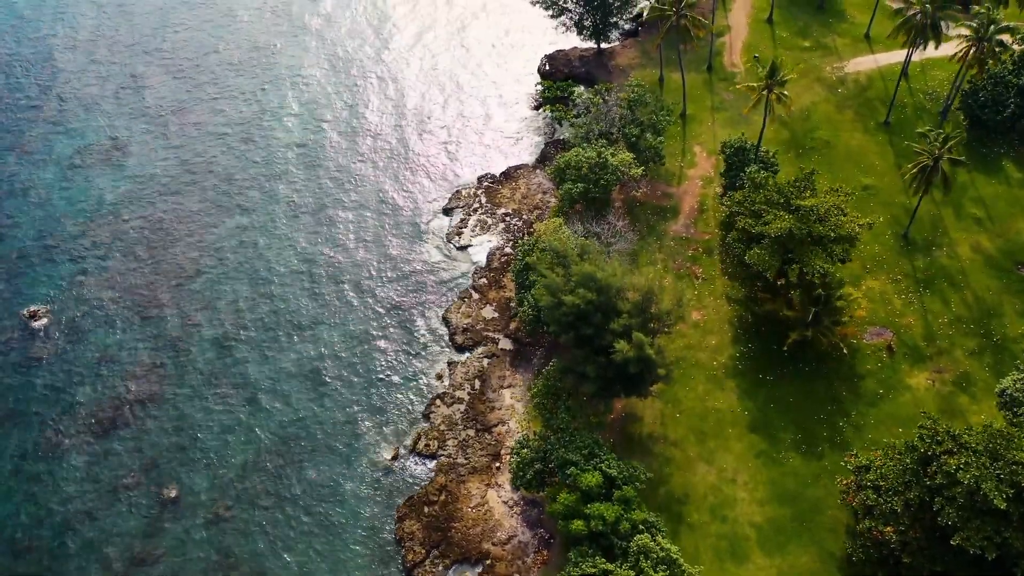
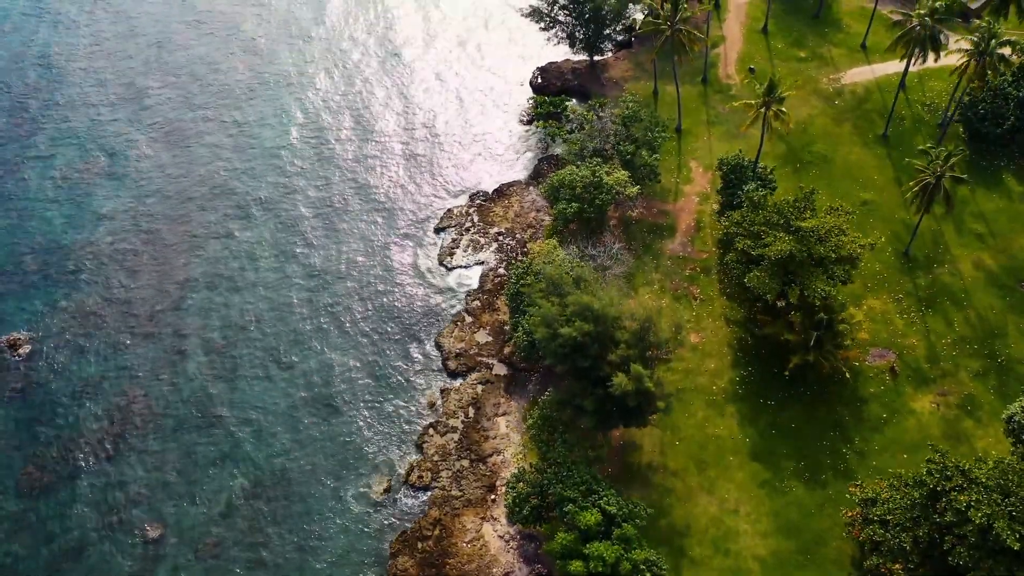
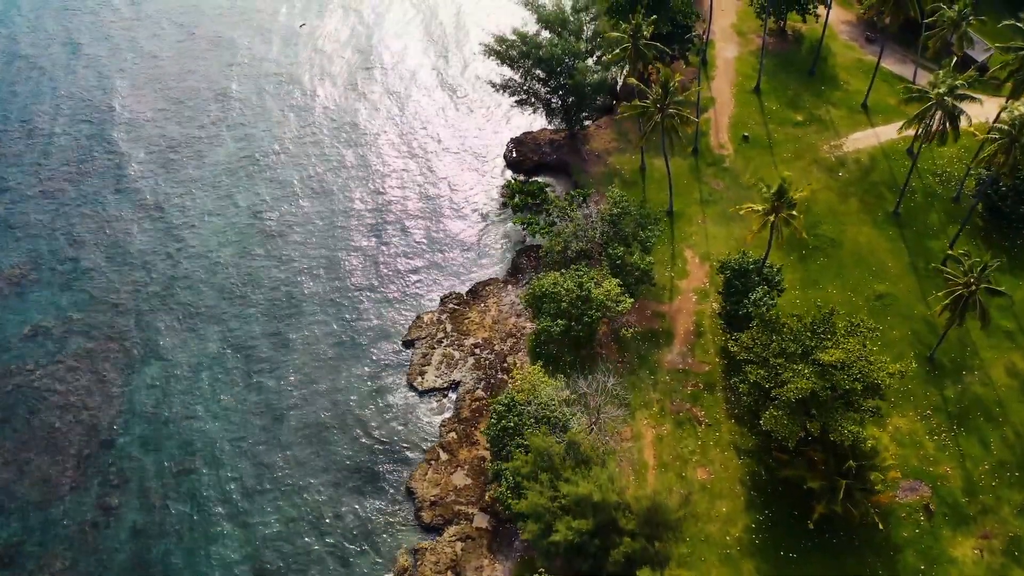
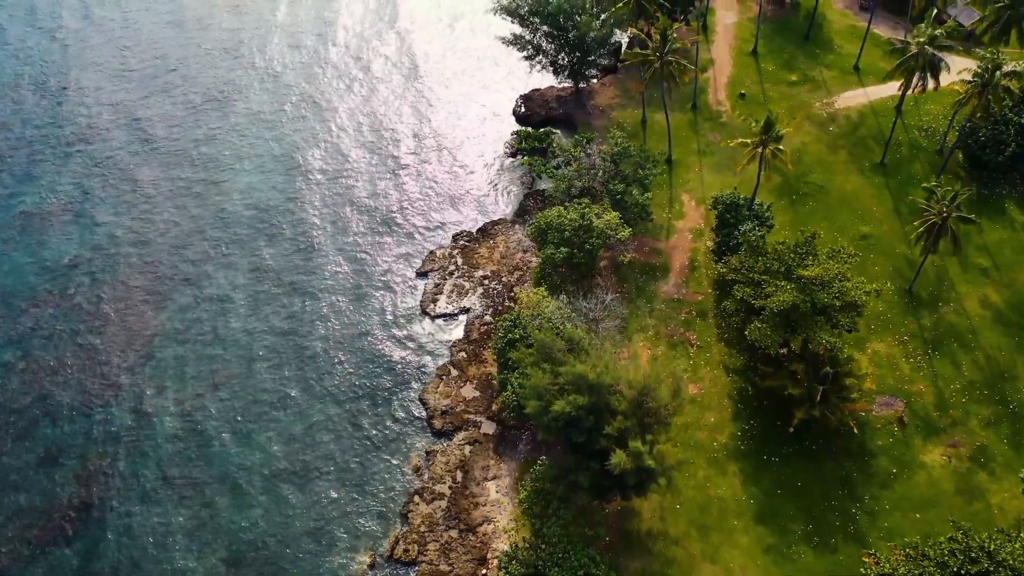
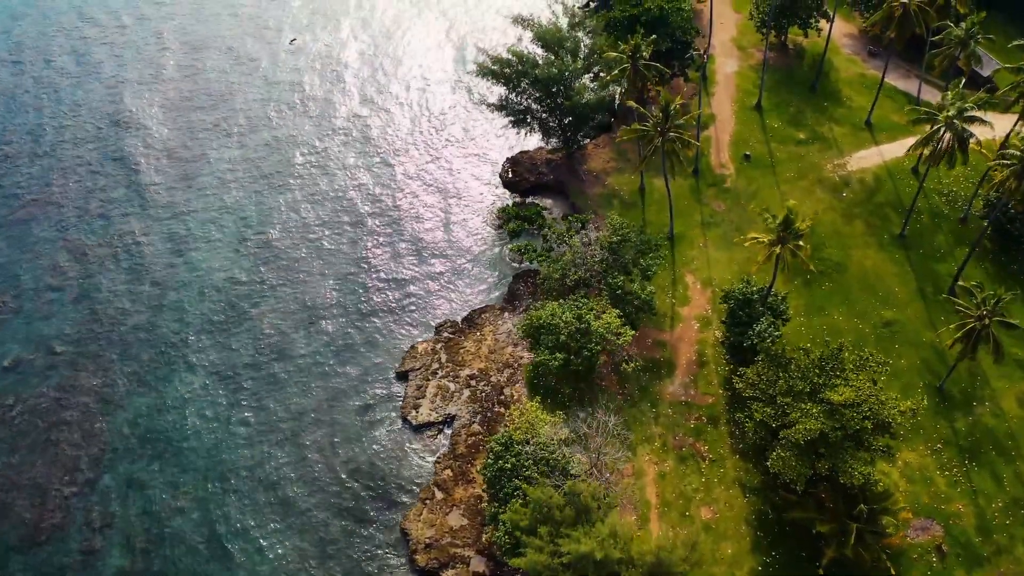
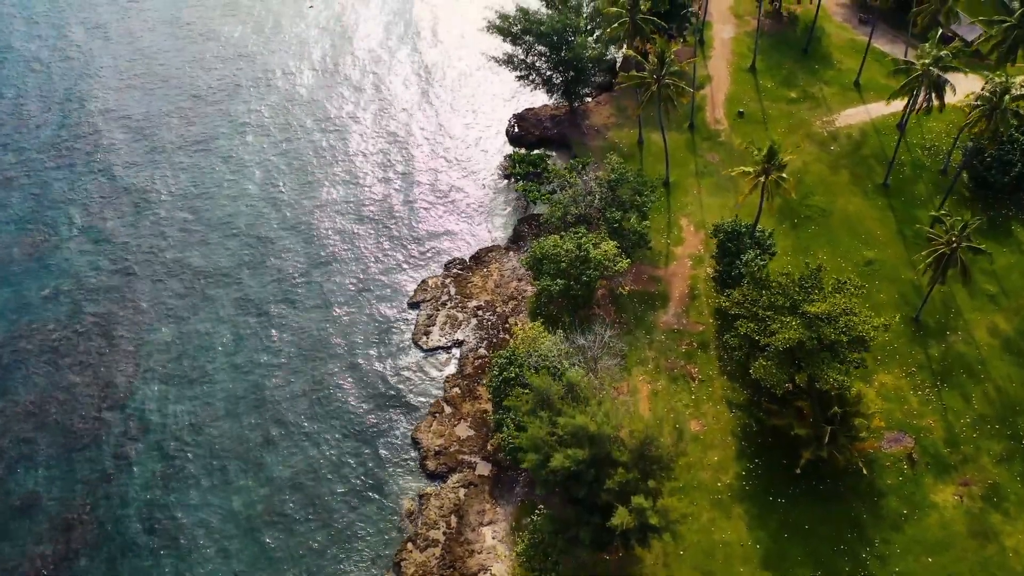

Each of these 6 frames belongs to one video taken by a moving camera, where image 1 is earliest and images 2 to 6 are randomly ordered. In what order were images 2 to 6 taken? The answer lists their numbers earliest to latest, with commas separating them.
2, 4, 6, 3, 5
